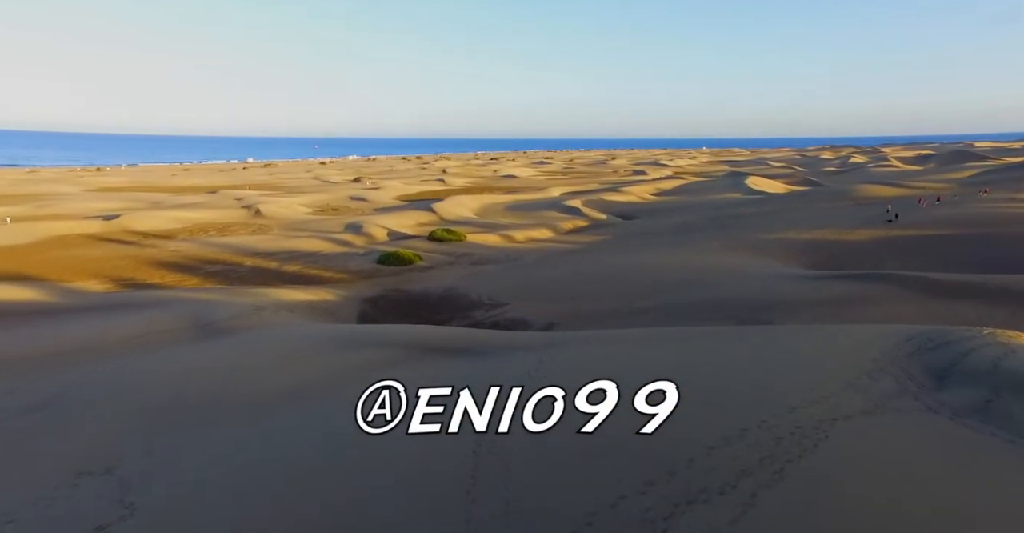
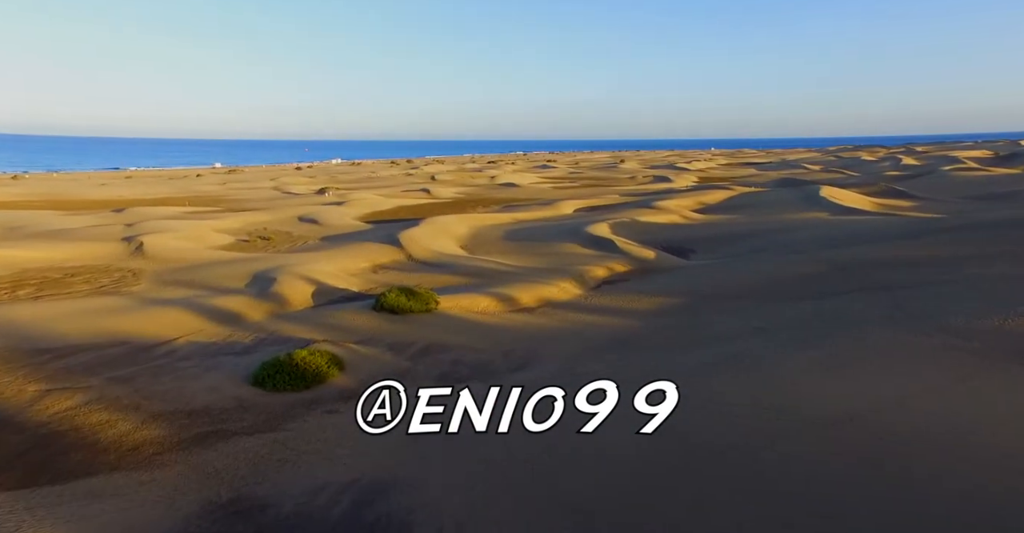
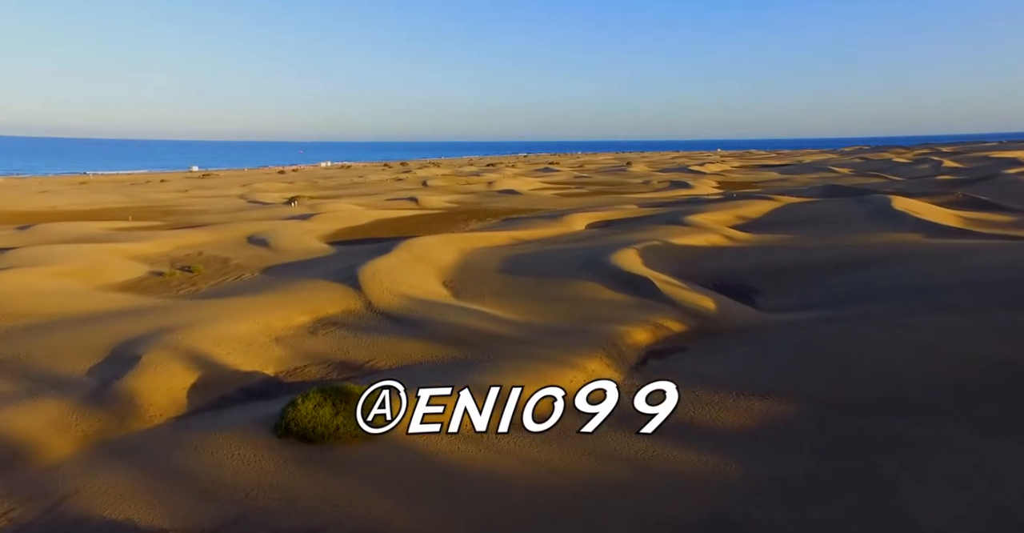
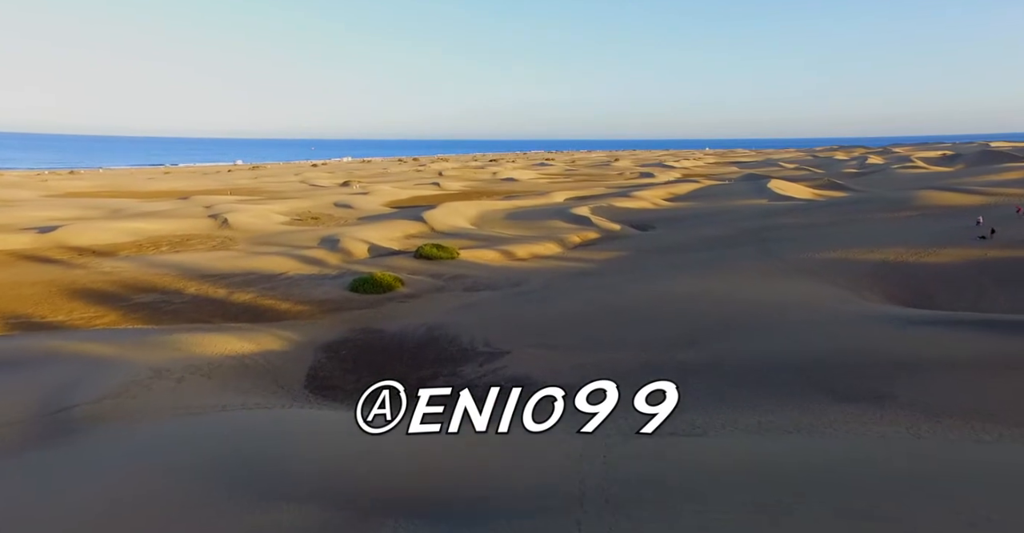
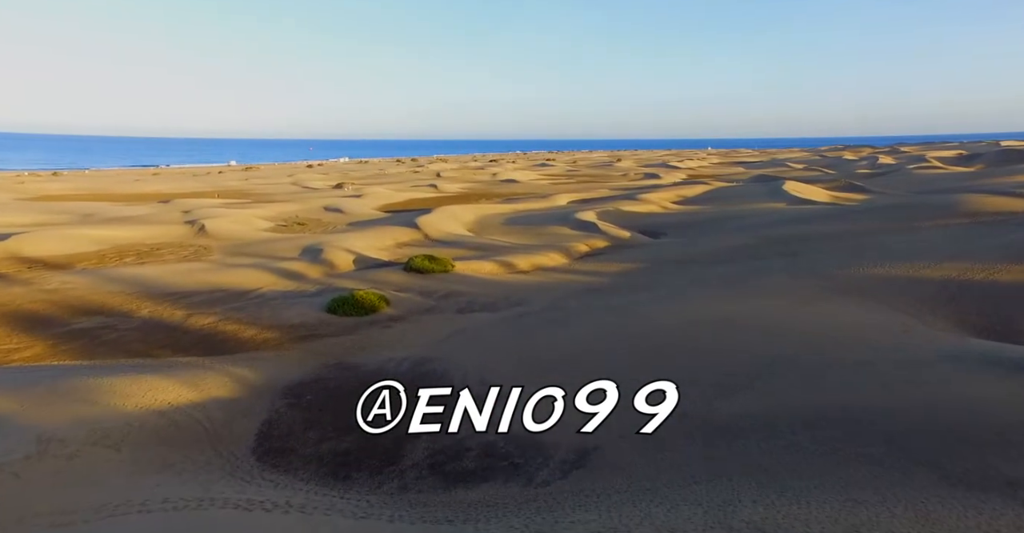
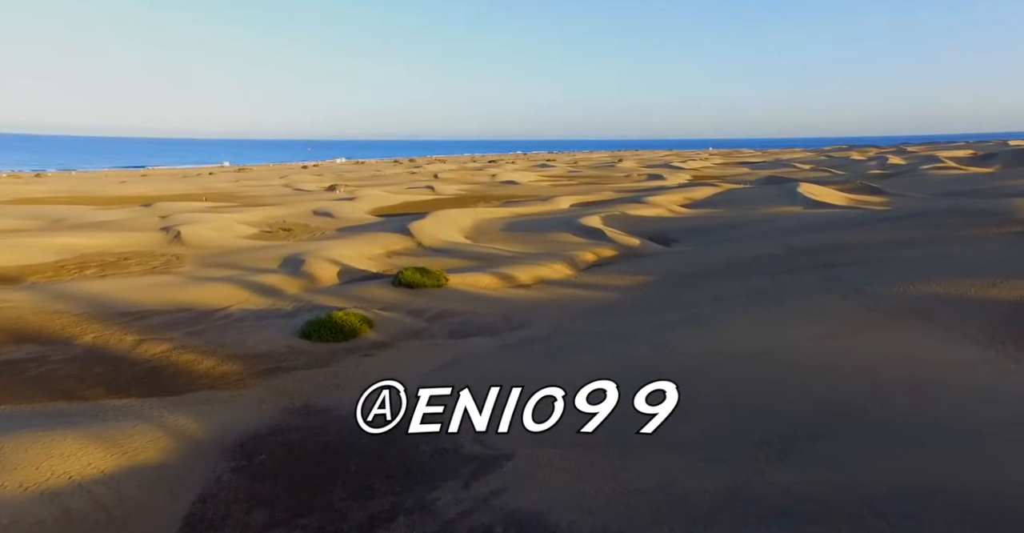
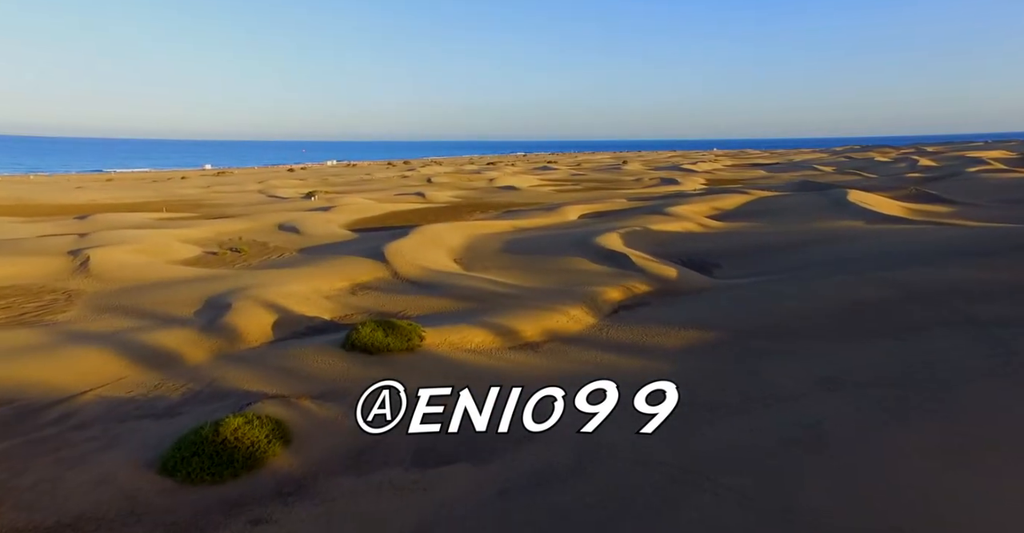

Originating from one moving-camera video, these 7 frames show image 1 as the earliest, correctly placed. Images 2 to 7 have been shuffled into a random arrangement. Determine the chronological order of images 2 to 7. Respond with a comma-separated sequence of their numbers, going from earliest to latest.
4, 5, 6, 2, 7, 3
